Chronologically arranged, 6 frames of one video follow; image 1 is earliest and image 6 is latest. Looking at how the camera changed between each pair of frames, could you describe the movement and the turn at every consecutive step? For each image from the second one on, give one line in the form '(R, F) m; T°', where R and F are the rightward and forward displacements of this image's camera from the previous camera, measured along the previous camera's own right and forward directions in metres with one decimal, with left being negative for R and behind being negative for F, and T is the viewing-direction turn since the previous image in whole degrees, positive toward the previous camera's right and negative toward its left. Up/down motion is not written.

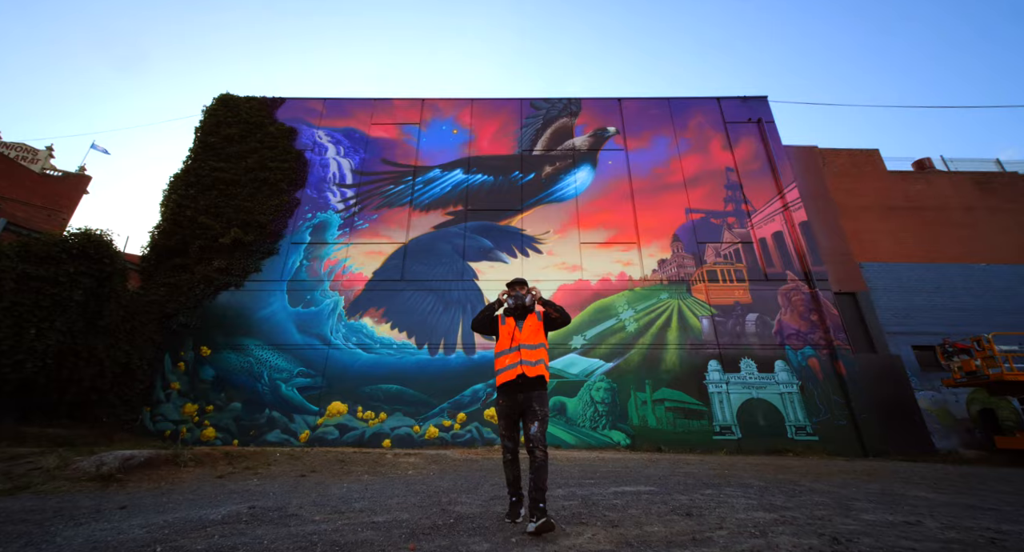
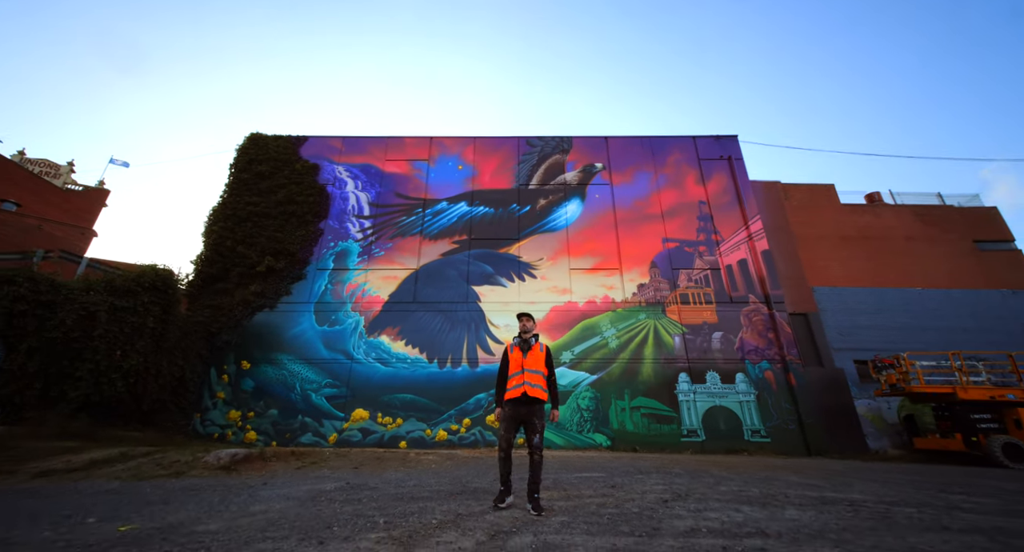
(0.0, -2.1) m; 0°
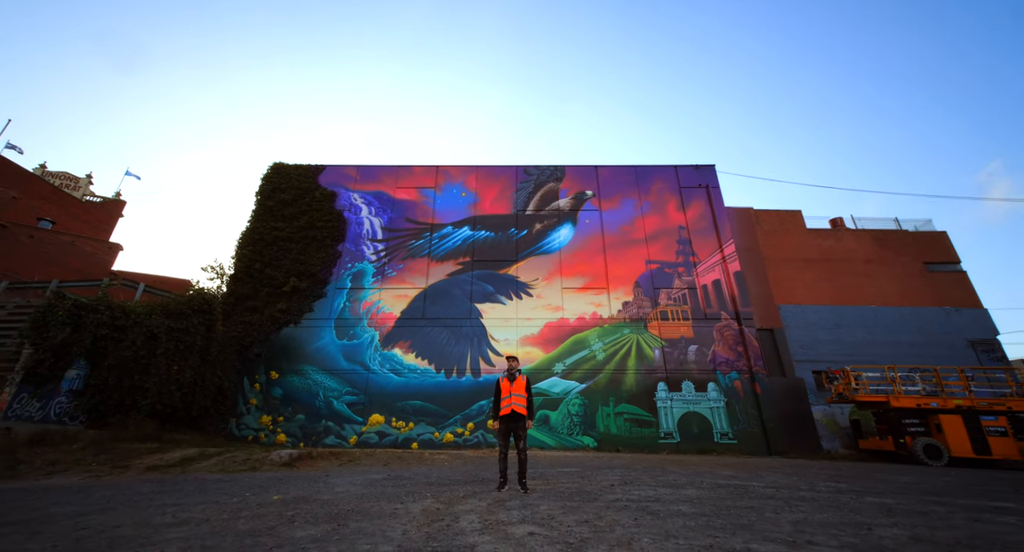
(0.0, -2.0) m; 0°
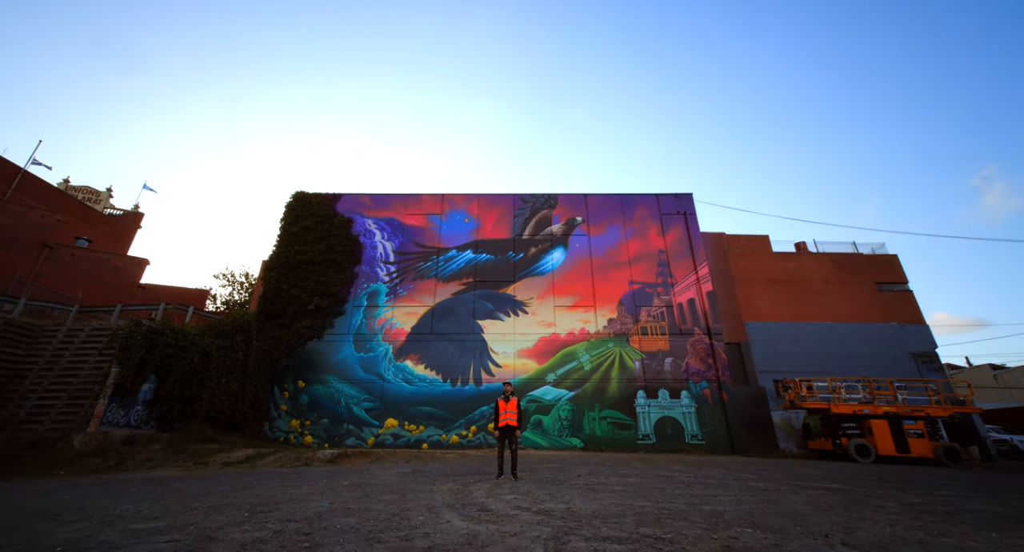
(+0.1, -2.4) m; 0°
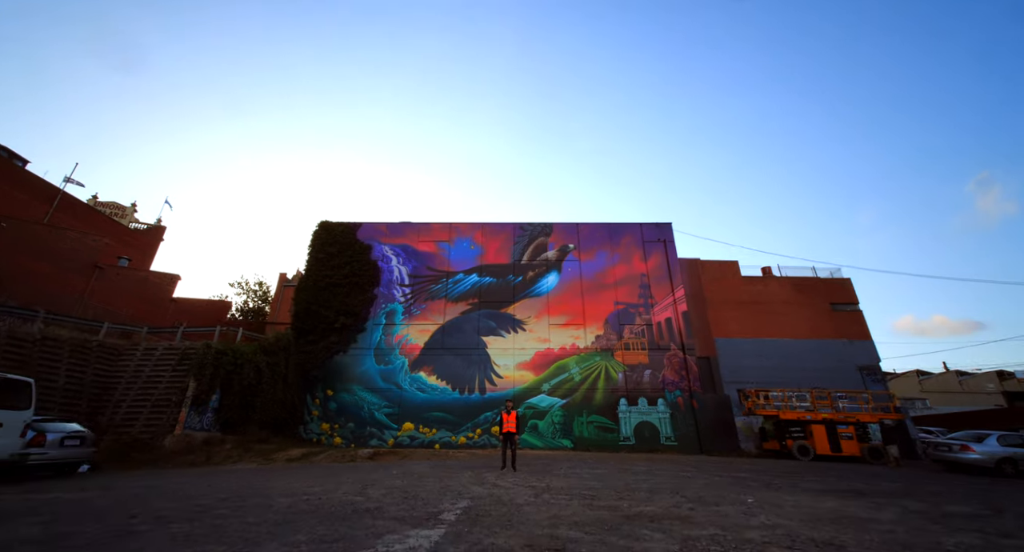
(0.0, -3.1) m; 0°
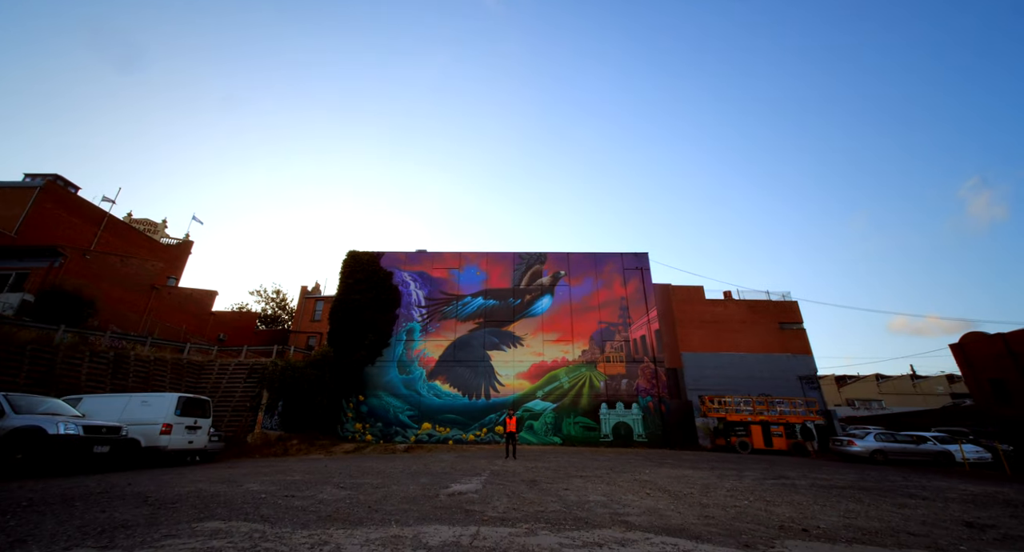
(-0.1, -4.7) m; 0°
